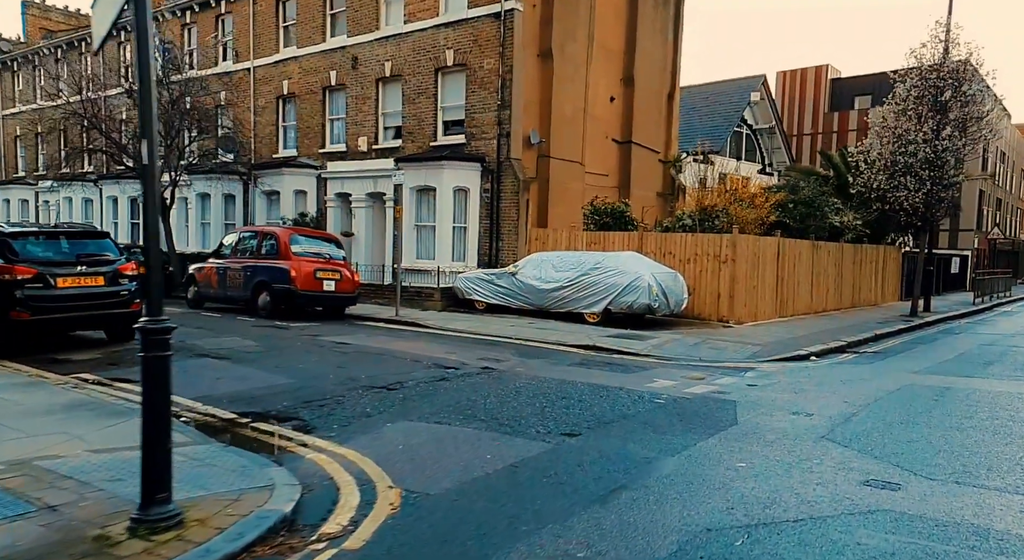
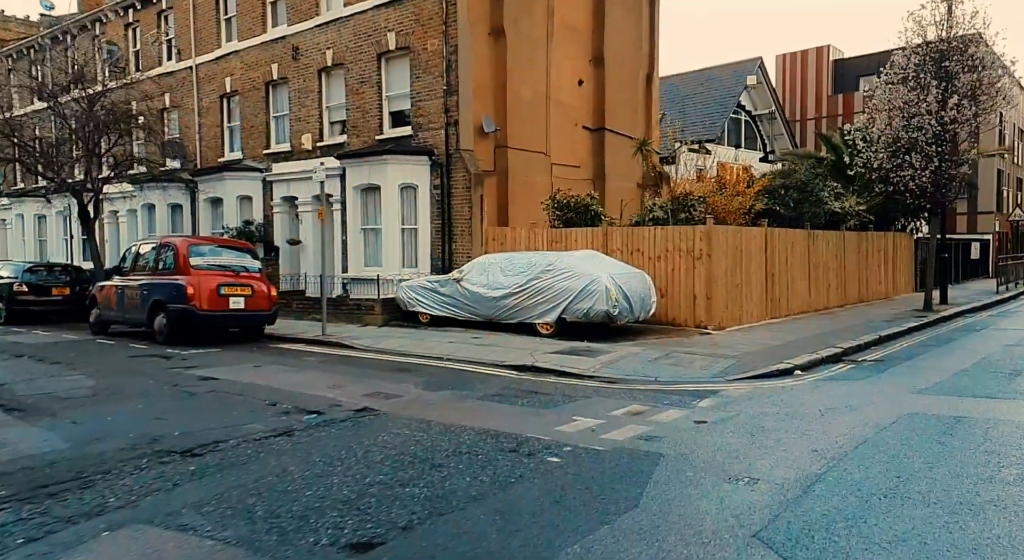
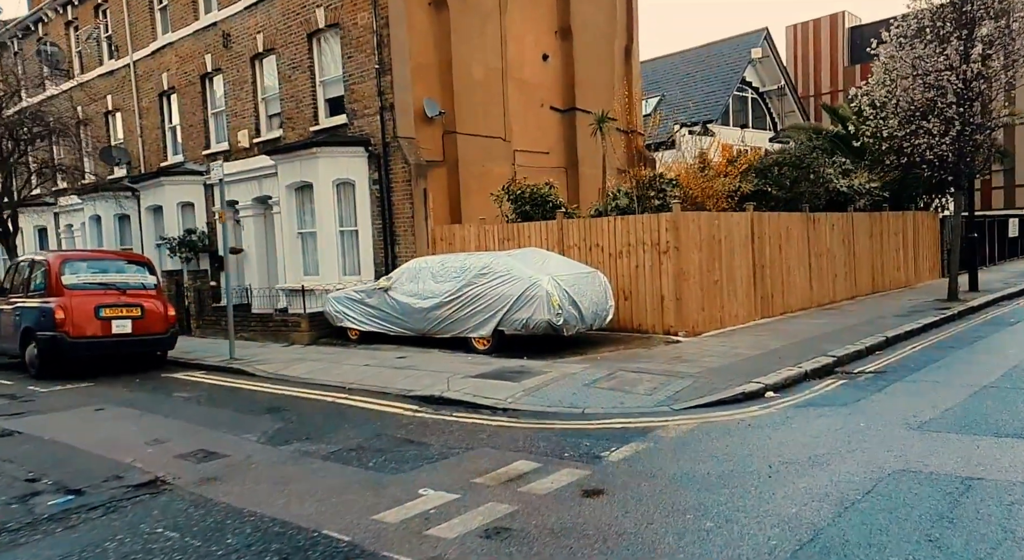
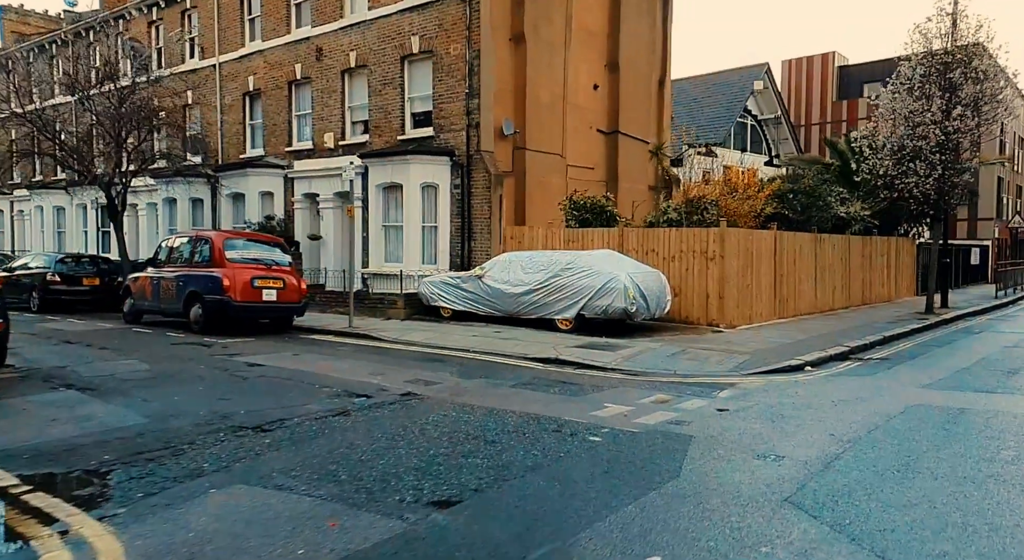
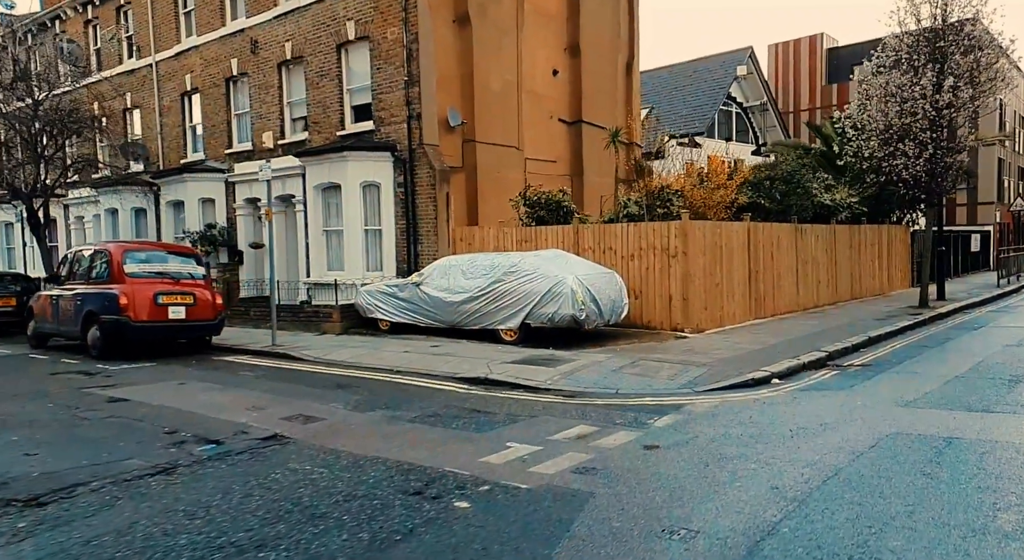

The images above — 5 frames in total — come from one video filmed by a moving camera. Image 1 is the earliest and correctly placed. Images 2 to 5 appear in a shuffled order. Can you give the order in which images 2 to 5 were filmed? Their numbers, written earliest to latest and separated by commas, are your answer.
4, 2, 5, 3
